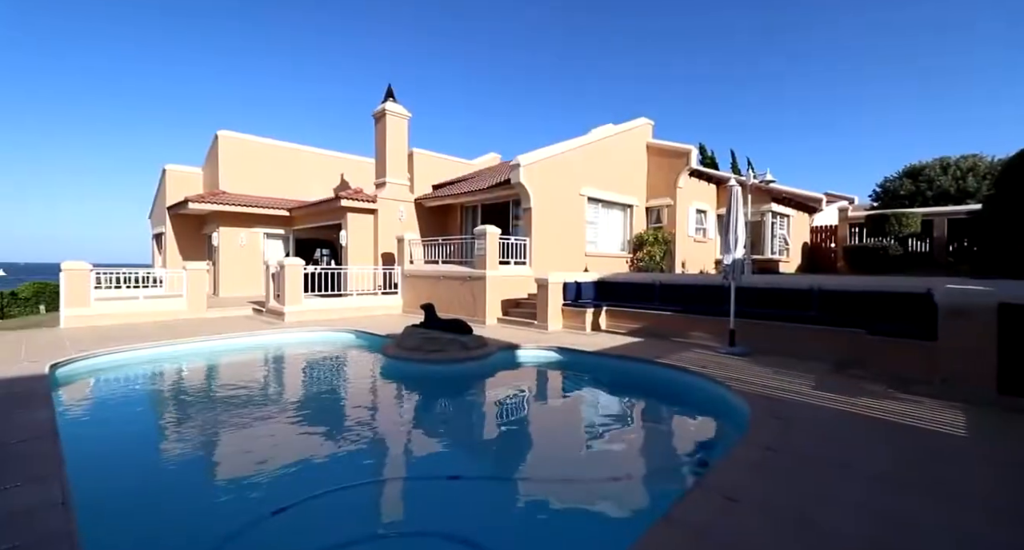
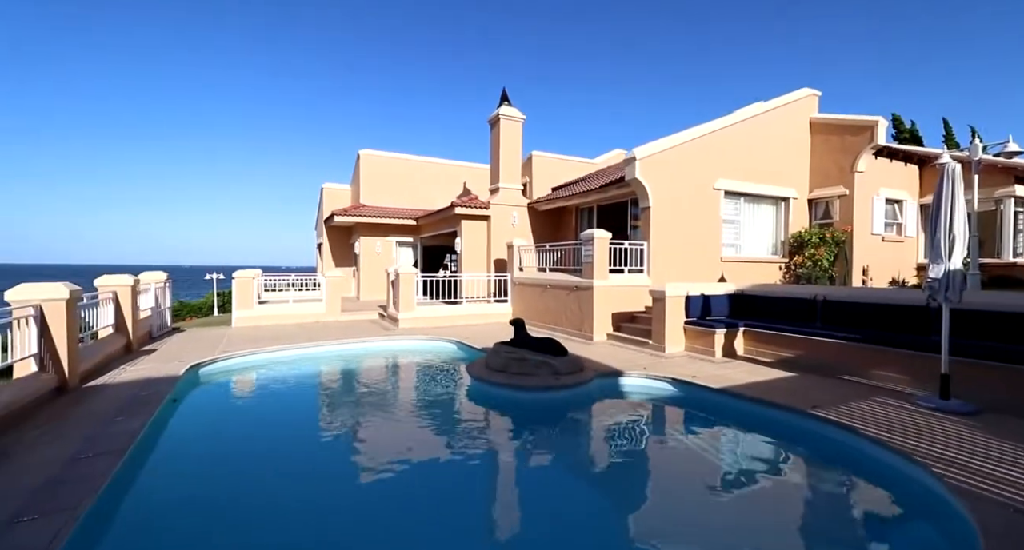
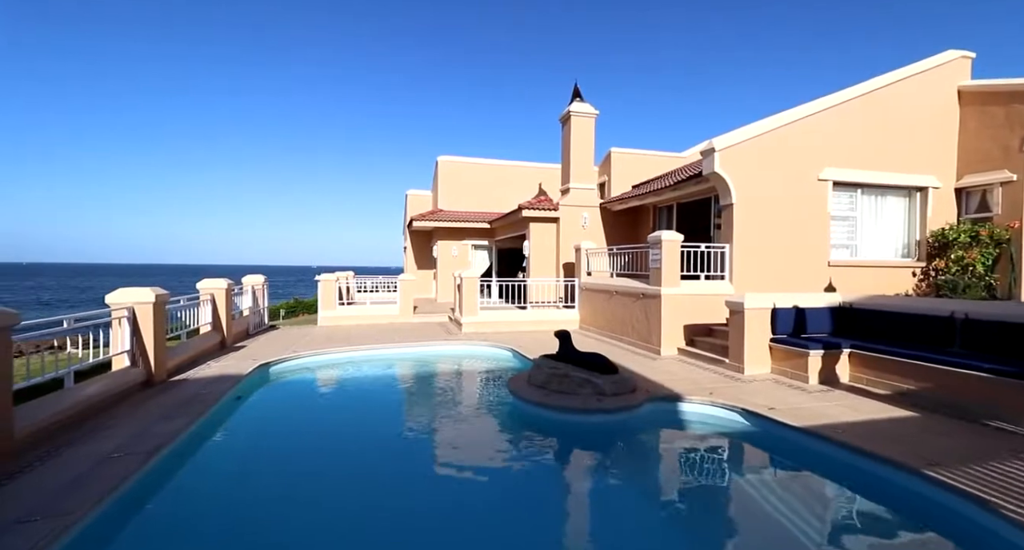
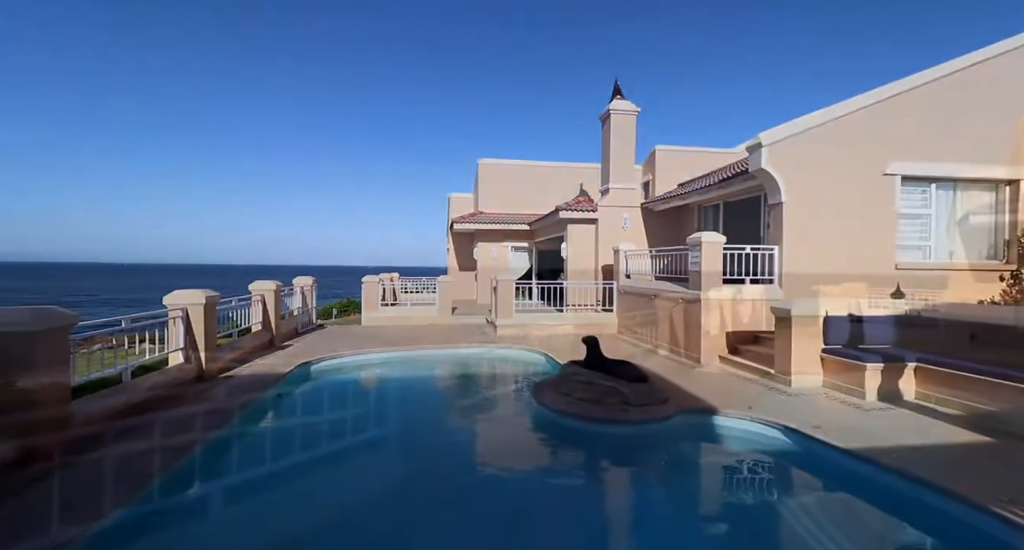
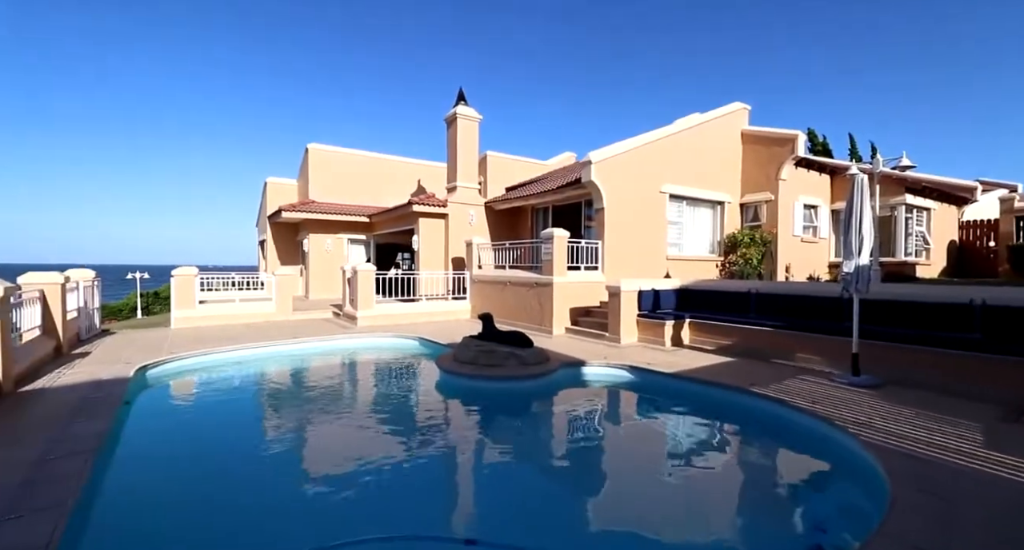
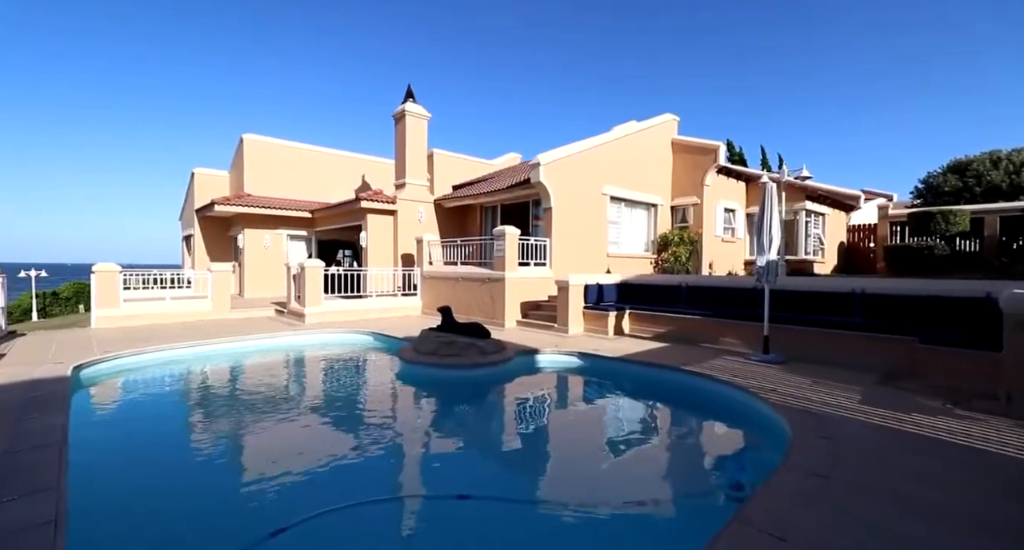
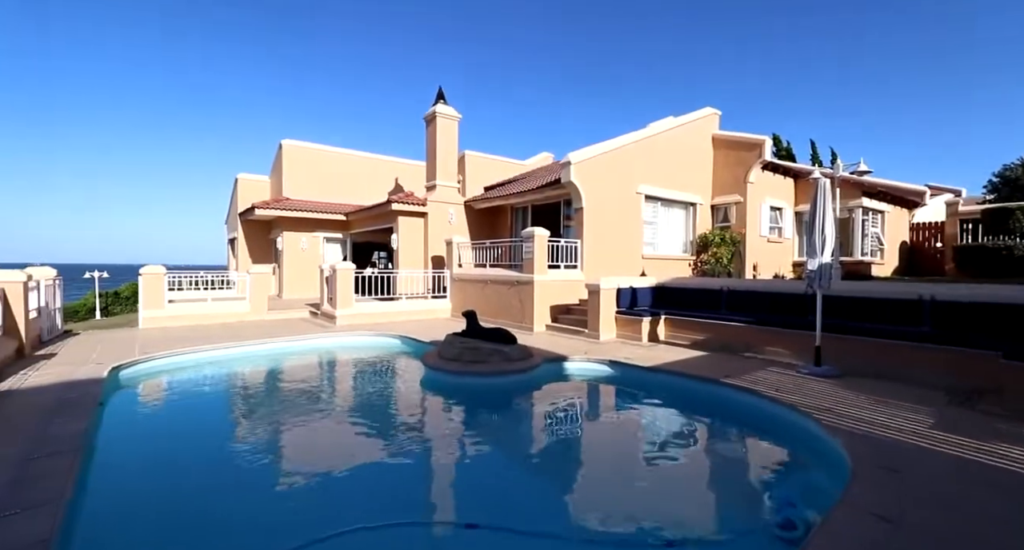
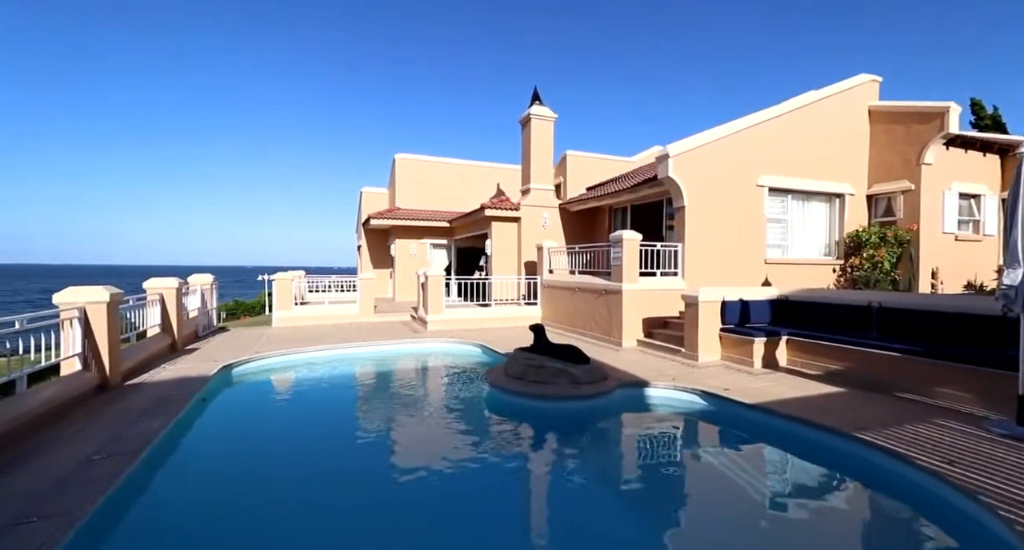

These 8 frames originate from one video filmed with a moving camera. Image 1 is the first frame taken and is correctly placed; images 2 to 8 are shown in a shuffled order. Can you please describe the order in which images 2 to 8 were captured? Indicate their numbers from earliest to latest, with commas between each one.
6, 7, 5, 2, 8, 3, 4
